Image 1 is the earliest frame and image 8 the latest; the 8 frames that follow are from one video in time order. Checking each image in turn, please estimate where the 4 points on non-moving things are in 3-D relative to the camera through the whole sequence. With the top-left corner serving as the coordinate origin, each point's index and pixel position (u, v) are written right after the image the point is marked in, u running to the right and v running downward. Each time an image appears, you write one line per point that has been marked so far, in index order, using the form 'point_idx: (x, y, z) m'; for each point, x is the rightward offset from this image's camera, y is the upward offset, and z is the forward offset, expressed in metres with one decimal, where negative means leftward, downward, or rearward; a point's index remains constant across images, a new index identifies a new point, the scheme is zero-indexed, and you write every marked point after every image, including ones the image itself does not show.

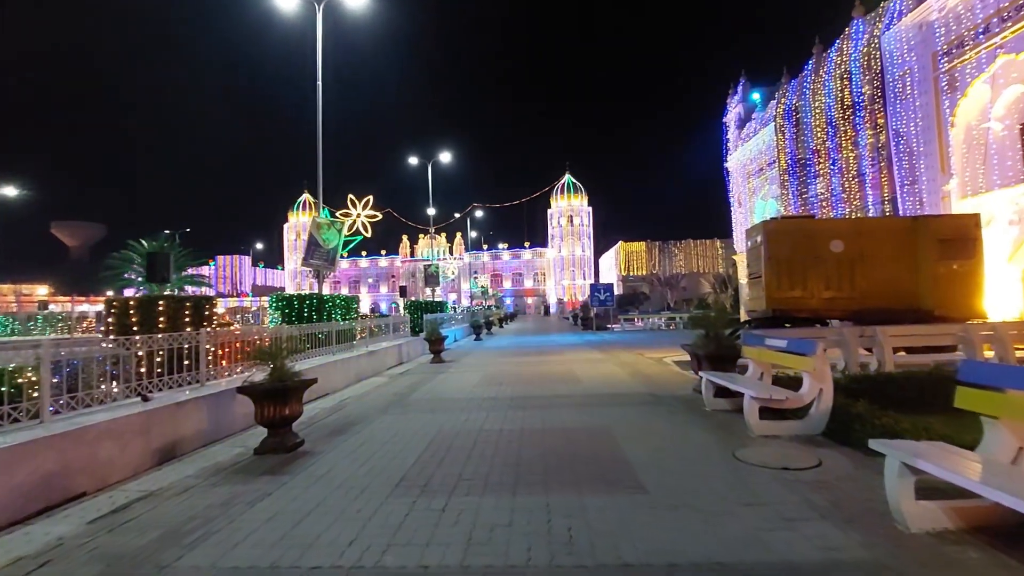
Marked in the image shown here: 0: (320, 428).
0: (-2.6, -1.9, +7.8) m
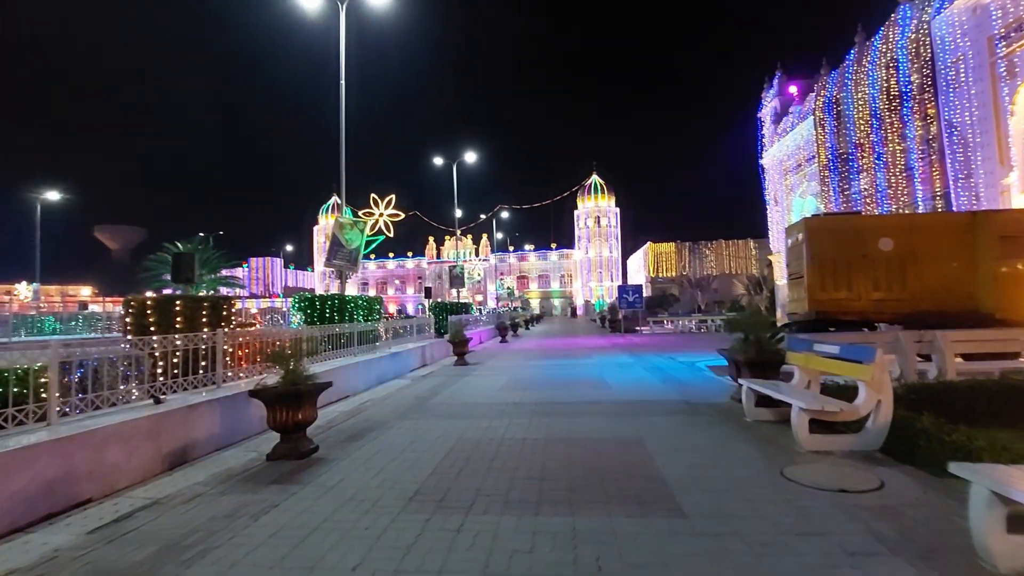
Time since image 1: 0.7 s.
0: (-2.3, -1.9, +7.5) m
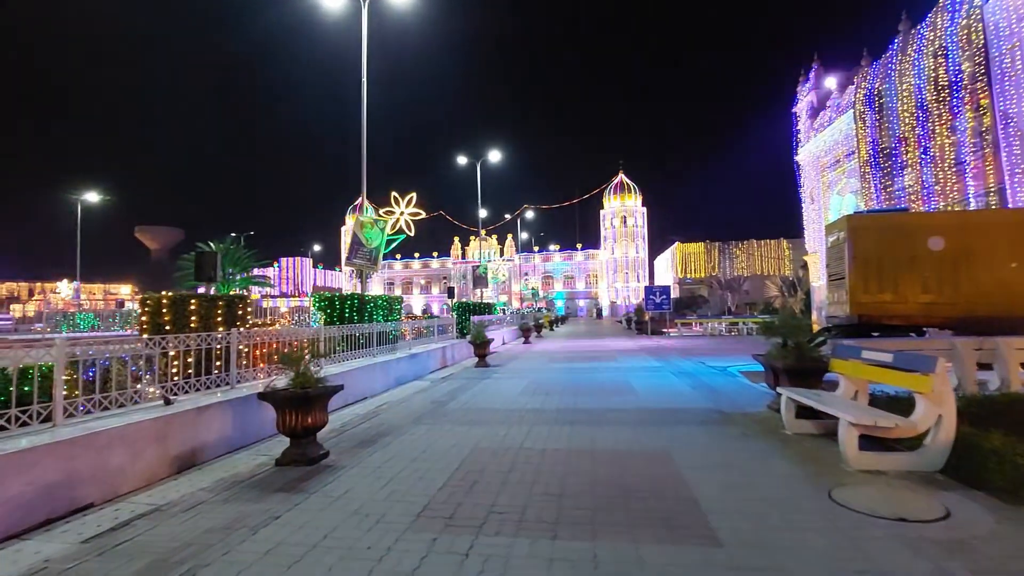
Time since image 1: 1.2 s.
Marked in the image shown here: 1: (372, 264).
0: (-2.0, -1.9, +7.2) m
1: (-3.4, +0.6, +14.1) m
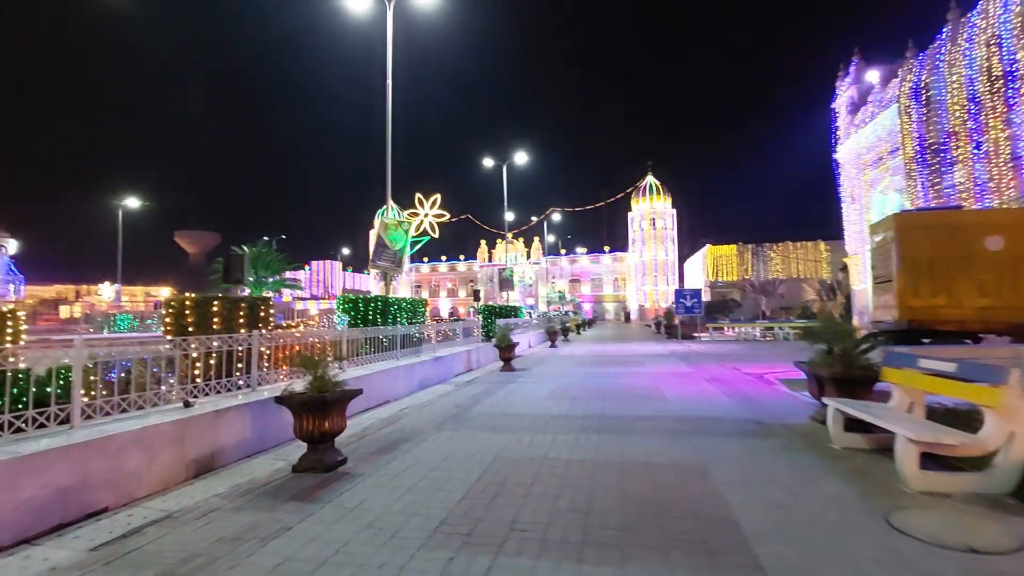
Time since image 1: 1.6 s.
0: (-1.8, -1.9, +7.0) m
1: (-2.8, +0.5, +14.0) m
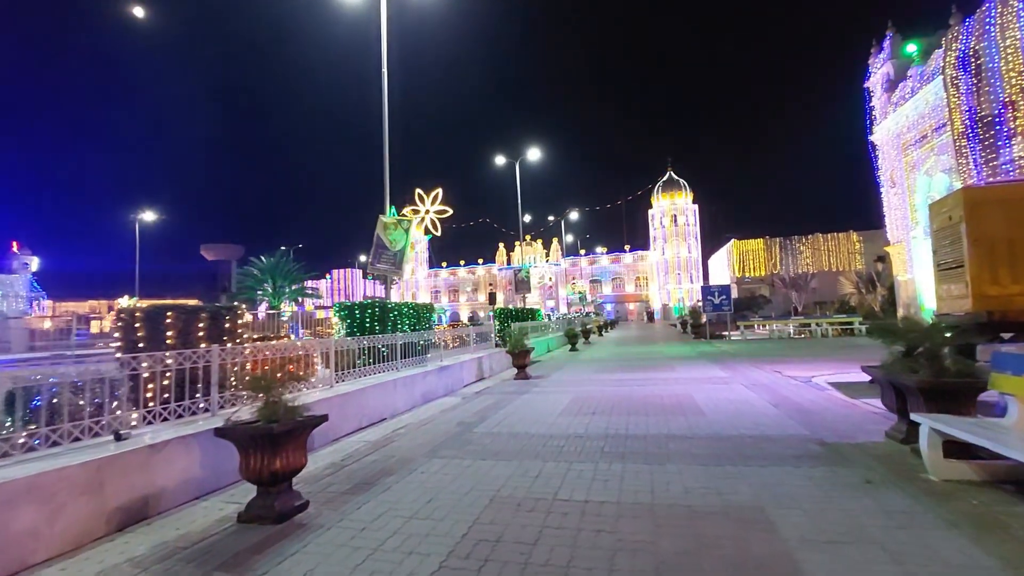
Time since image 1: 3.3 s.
0: (-1.7, -1.9, +5.8) m
1: (-2.5, +0.4, +12.8) m
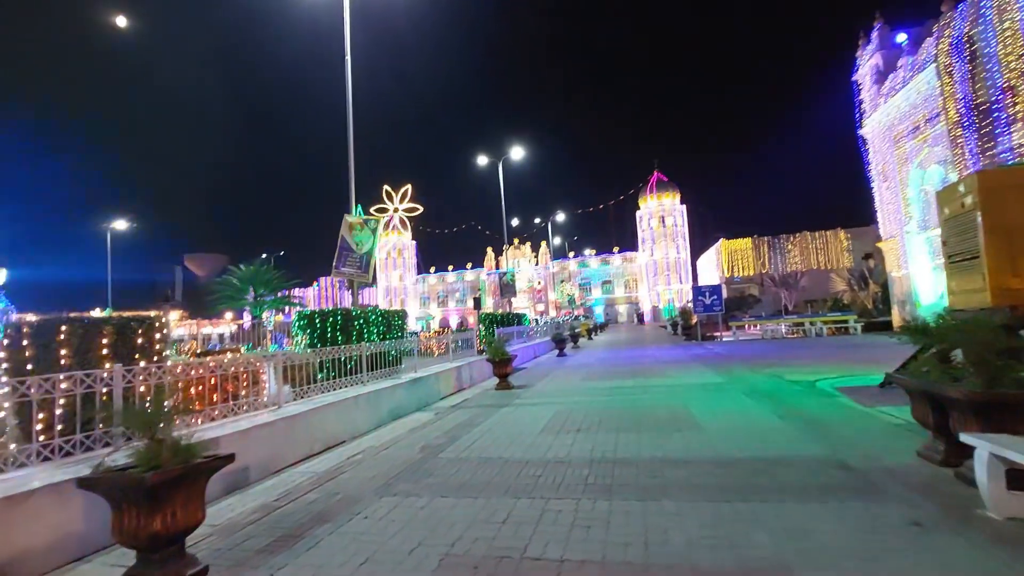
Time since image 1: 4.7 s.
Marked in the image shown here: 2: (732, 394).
0: (-2.0, -2.0, +4.8) m
1: (-3.0, +0.3, +11.7) m
2: (+3.7, -1.8, +9.7) m
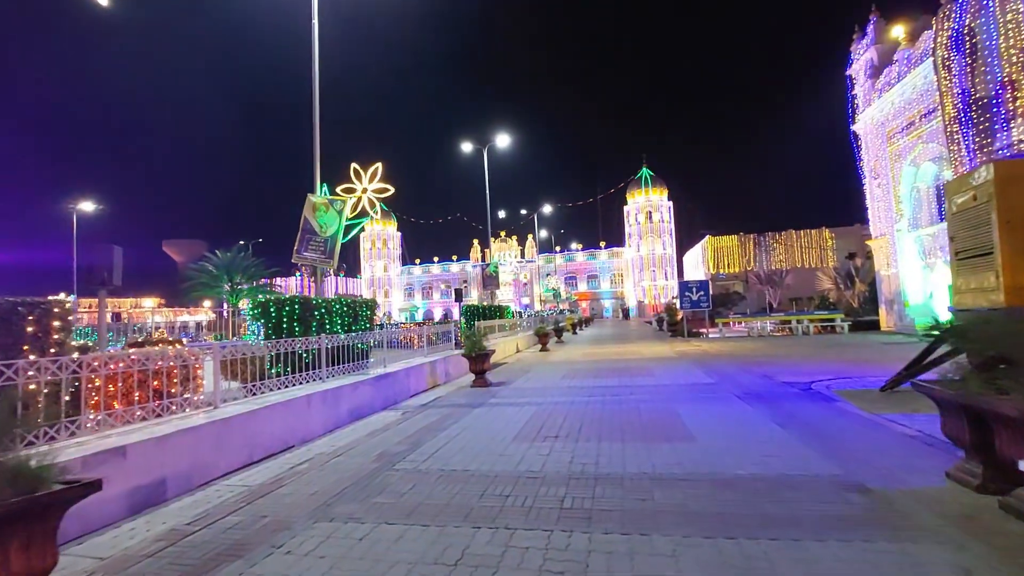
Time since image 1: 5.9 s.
0: (-2.3, -1.8, +3.9) m
1: (-3.4, +0.6, +10.8) m
2: (+3.3, -1.7, +8.9) m
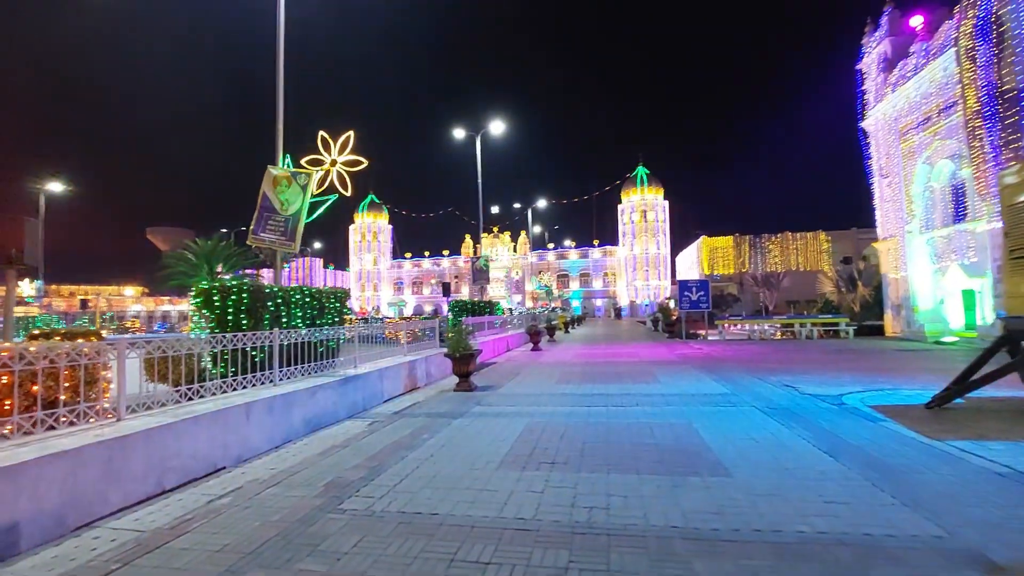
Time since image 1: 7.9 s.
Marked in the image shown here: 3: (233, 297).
0: (-2.4, -1.7, +2.5) m
1: (-3.6, +0.8, +9.4) m
2: (+3.1, -1.6, +7.6) m
3: (-3.9, -0.1, +8.2) m
